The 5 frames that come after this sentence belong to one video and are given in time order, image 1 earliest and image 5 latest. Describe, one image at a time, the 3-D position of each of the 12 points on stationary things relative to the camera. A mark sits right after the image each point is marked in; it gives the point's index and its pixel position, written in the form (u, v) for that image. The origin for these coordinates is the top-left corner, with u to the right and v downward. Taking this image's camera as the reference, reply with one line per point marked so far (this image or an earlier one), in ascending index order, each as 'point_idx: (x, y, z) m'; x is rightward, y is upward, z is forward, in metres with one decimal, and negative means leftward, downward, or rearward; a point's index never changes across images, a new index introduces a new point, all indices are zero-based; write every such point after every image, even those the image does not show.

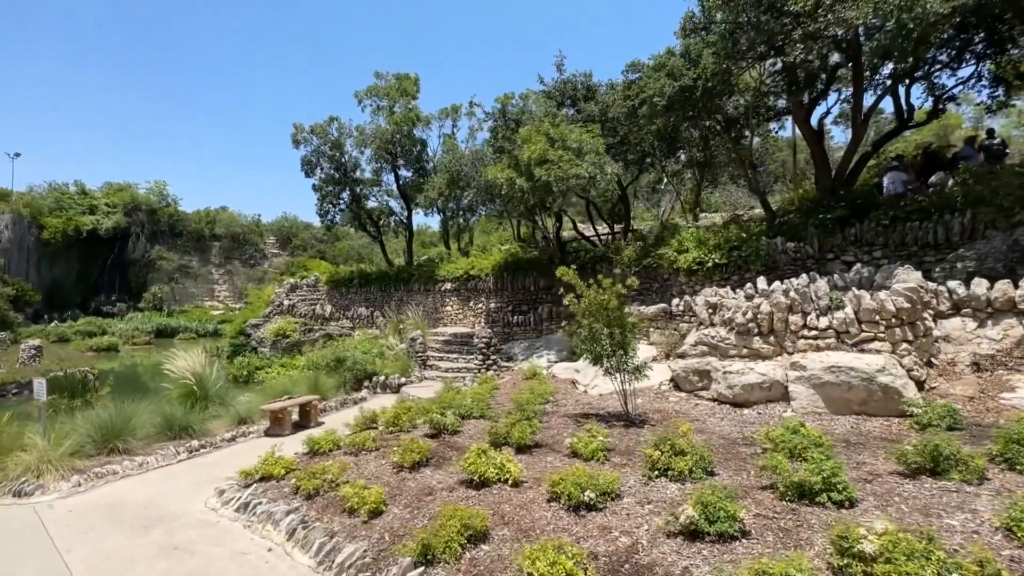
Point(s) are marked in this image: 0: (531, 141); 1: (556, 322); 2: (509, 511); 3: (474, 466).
0: (+0.6, +4.1, +13.1) m
1: (+1.4, -1.0, +14.5) m
2: (0.0, -1.9, +3.9) m
3: (-0.3, -1.7, +4.6) m
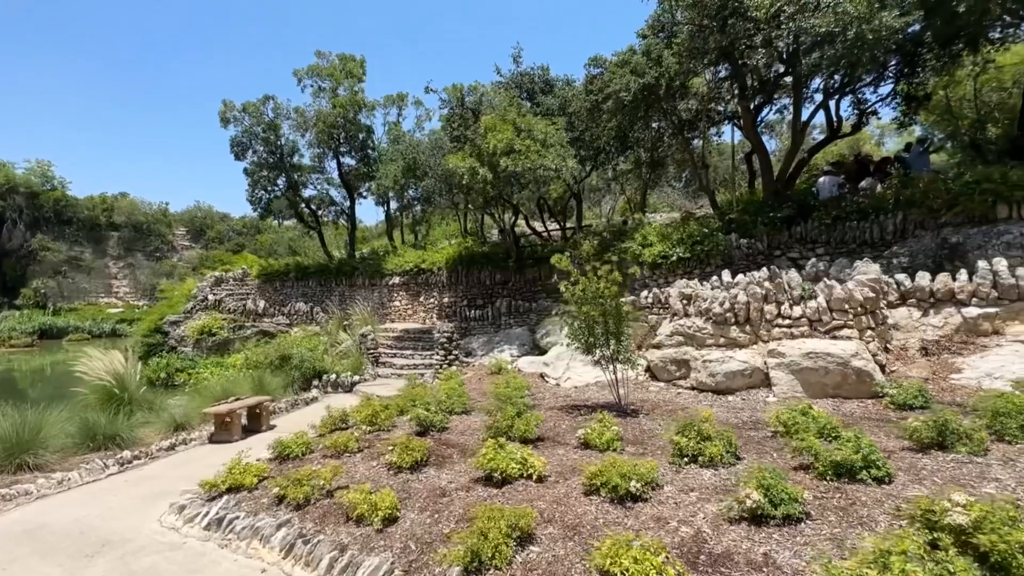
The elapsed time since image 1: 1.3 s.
0: (-0.4, +4.3, +12.8) m
1: (+0.1, -0.9, +14.3) m
2: (+0.3, -1.7, +3.7) m
3: (-0.1, -1.6, +4.3) m
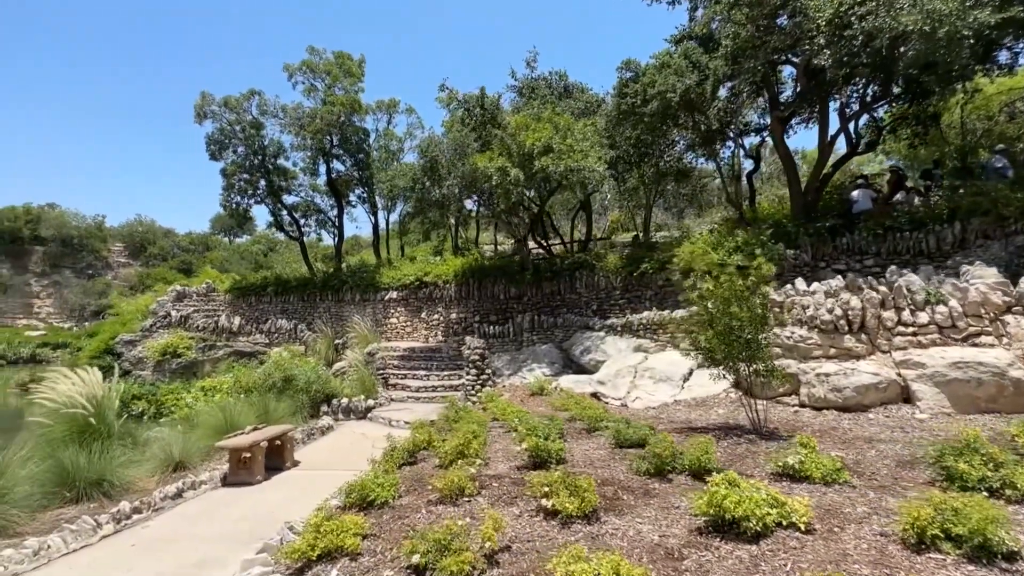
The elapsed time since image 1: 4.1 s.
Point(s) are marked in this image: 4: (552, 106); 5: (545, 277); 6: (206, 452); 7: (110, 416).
0: (+0.4, +4.0, +11.8) m
1: (+0.7, -1.2, +13.2) m
2: (+2.0, -1.5, +2.5) m
3: (+1.5, -1.4, +3.1) m
4: (+1.1, +5.1, +13.1) m
5: (+1.0, +0.3, +14.3) m
6: (-4.5, -2.4, +7.0) m
7: (-5.8, -1.9, +6.8) m
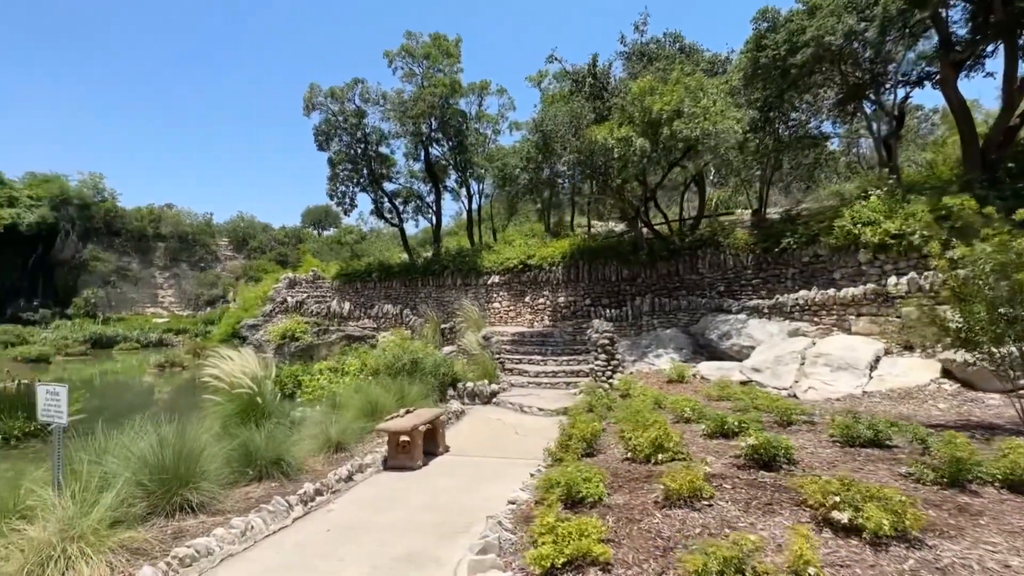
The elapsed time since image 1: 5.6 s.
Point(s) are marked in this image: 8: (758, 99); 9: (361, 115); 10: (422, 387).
0: (+3.2, +4.5, +10.8) m
1: (+3.8, -0.7, +12.2) m
2: (+3.6, -1.3, +1.5) m
3: (+3.2, -1.2, +2.2) m
4: (+4.1, +5.6, +11.9) m
5: (+4.2, +0.9, +13.3) m
6: (-2.2, -2.1, +6.9) m
7: (-3.6, -1.6, +6.9) m
8: (+6.5, +4.9, +12.0) m
9: (-5.6, +6.4, +17.5) m
10: (-1.7, -1.9, +9.0) m
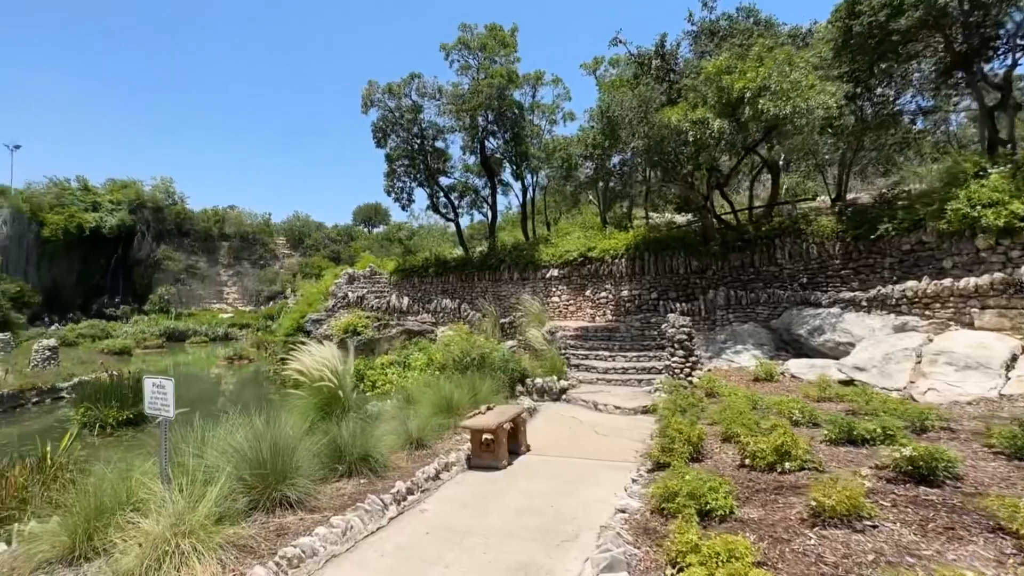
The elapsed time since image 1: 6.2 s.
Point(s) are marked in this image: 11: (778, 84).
0: (+4.7, +4.6, +10.1) m
1: (+5.5, -0.5, +11.5) m
2: (+4.2, -1.2, +0.9) m
3: (+3.9, -1.1, +1.5) m
4: (+5.7, +5.8, +11.1) m
5: (+5.9, +1.1, +12.5) m
6: (-1.1, -2.0, +6.7) m
7: (-2.4, -1.5, +6.9) m
8: (+8.0, +5.1, +11.0) m
9: (-3.6, +6.6, +17.5) m
10: (-0.4, -1.8, +8.8) m
11: (+5.3, +4.1, +9.5) m
